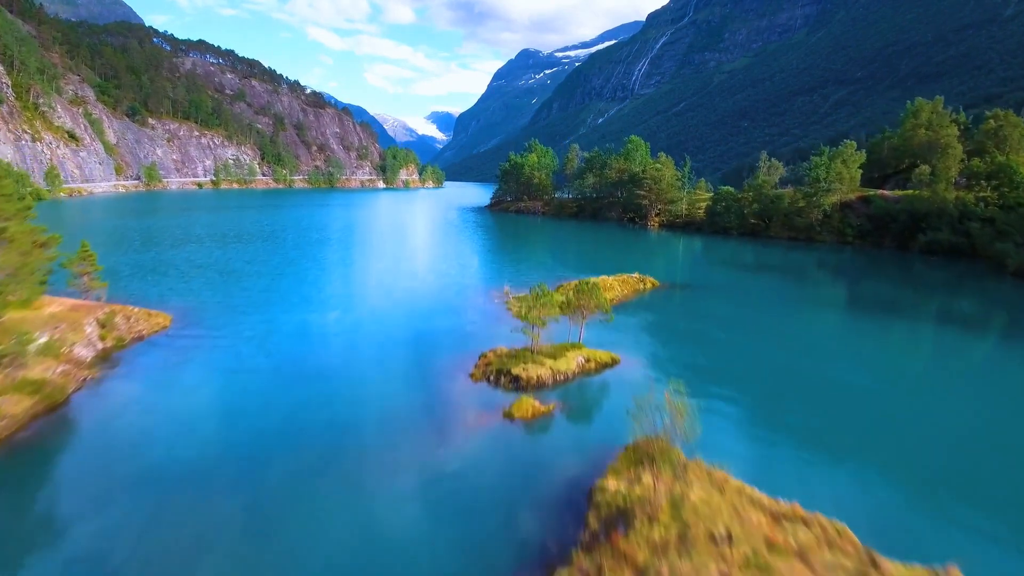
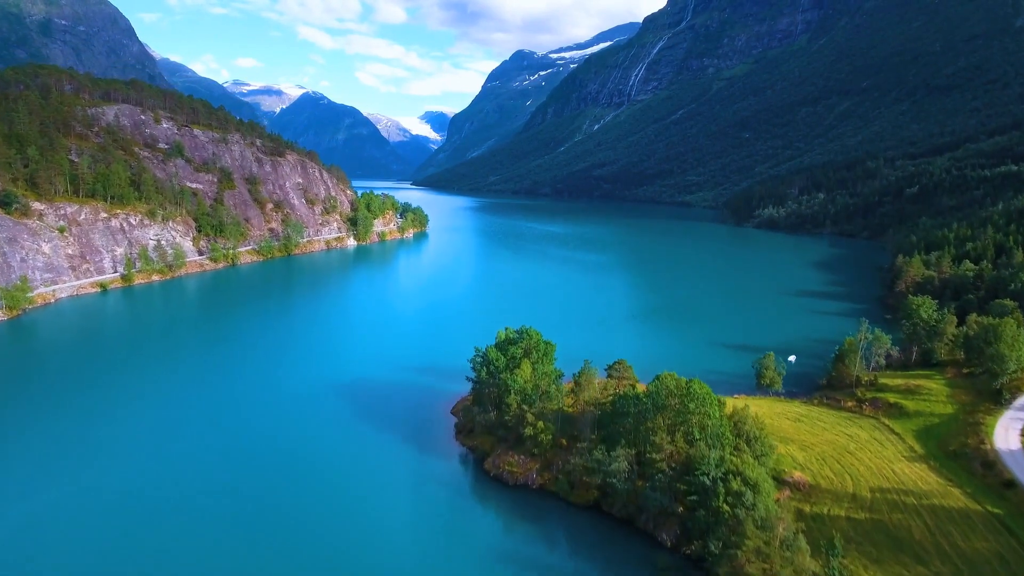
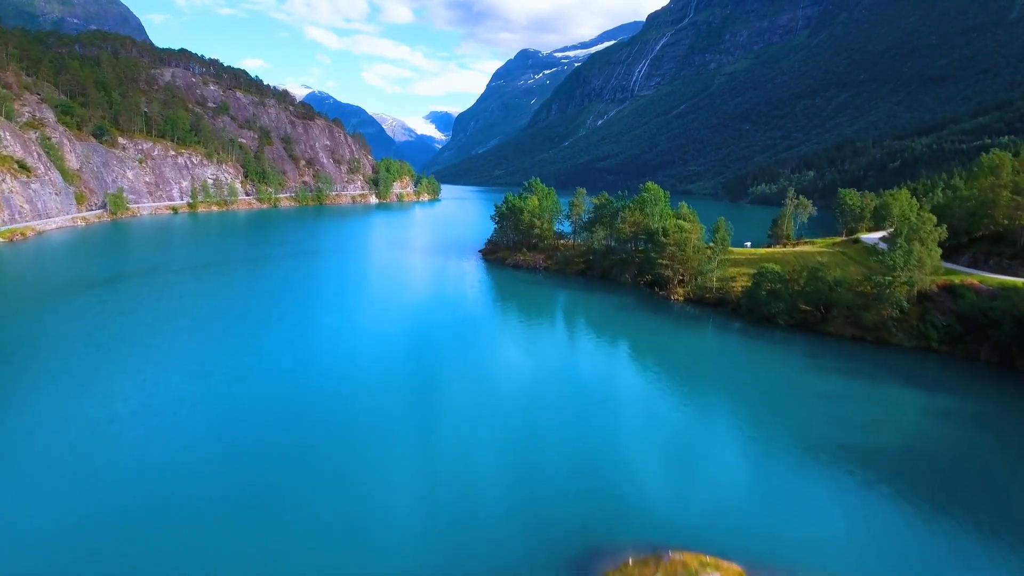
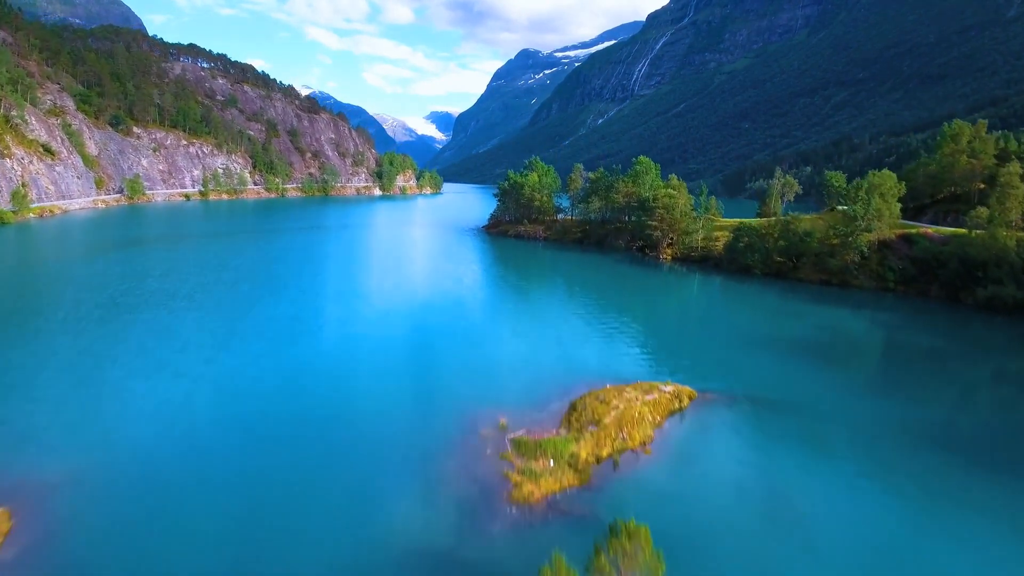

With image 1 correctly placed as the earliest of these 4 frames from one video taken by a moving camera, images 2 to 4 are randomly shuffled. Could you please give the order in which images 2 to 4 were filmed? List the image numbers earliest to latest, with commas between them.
4, 3, 2
